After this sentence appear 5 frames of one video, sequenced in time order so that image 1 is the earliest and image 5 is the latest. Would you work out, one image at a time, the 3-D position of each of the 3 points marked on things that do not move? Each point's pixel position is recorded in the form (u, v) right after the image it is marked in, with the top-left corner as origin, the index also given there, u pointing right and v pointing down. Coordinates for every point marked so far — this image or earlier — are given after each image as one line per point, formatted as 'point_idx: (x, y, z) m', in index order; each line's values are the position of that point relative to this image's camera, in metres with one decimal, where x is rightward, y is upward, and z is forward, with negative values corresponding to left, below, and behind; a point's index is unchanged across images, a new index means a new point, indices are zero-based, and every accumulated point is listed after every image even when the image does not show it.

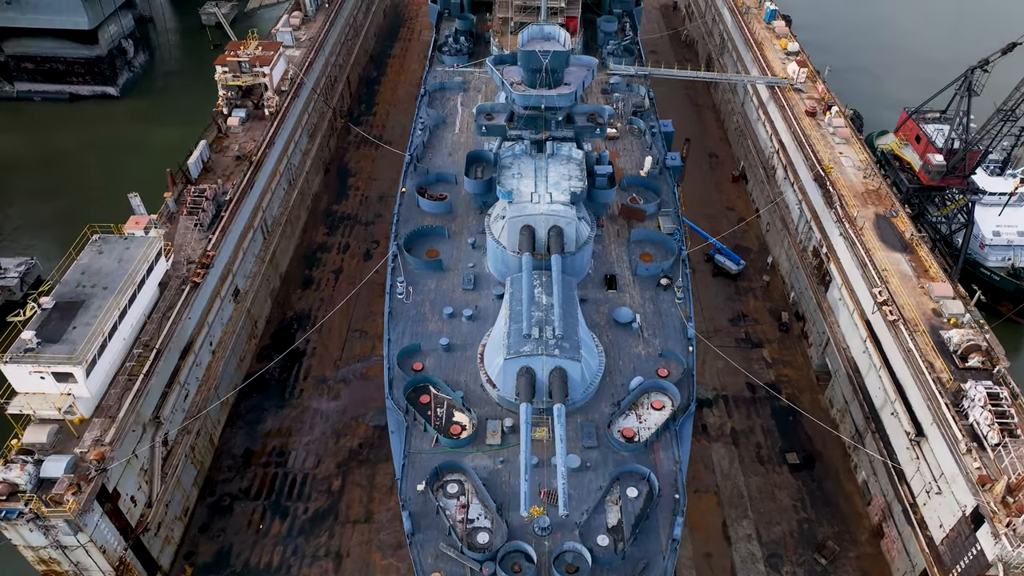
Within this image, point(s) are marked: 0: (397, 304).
0: (-3.2, -0.4, +19.7) m
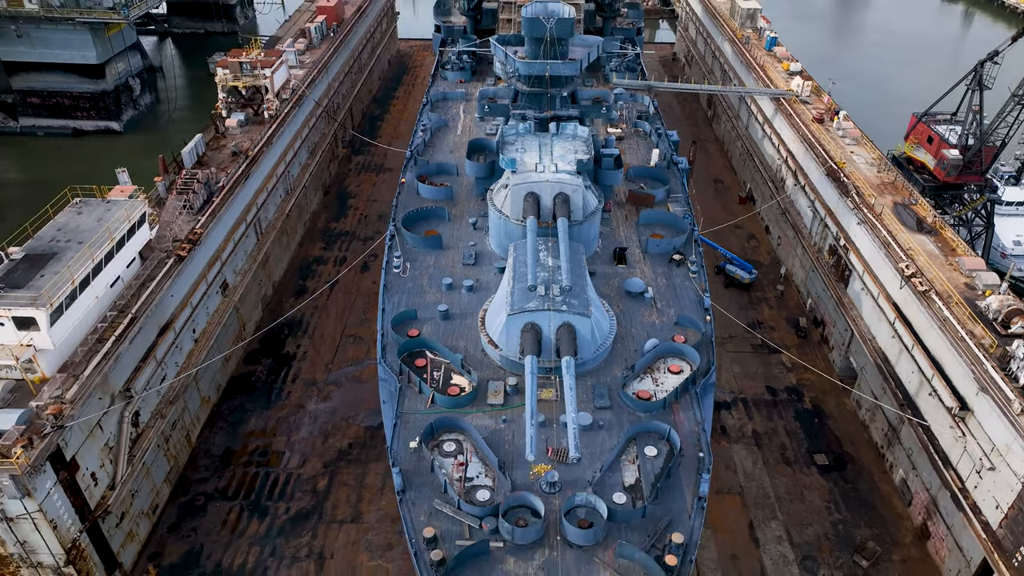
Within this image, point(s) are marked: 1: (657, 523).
0: (-3.1, +0.3, +18.5) m
1: (+2.5, -4.1, +12.5) m
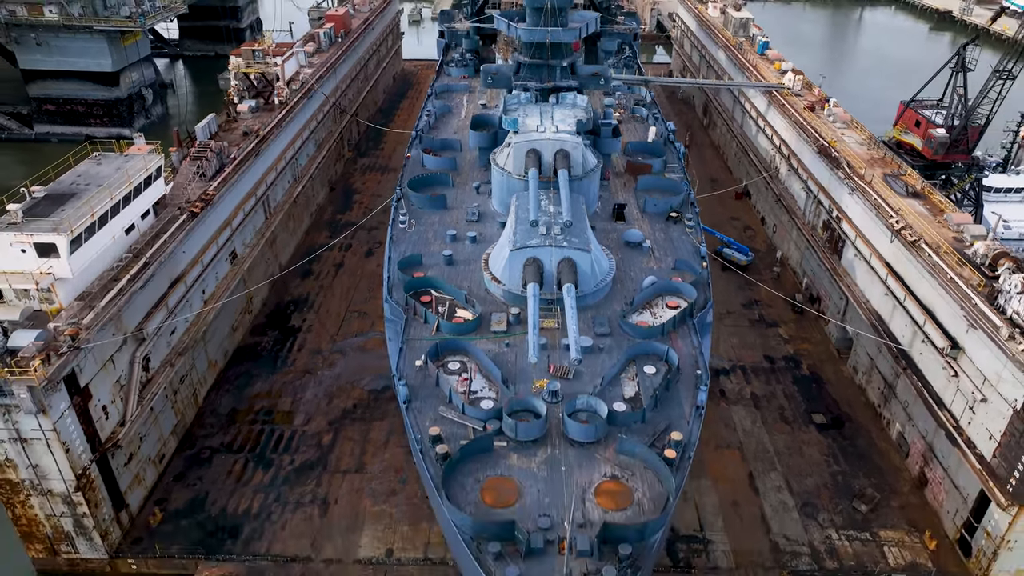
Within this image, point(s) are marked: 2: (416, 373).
0: (-3.0, +1.5, +19.1) m
1: (+2.6, -2.5, +12.9) m
2: (-1.9, -1.7, +14.2) m
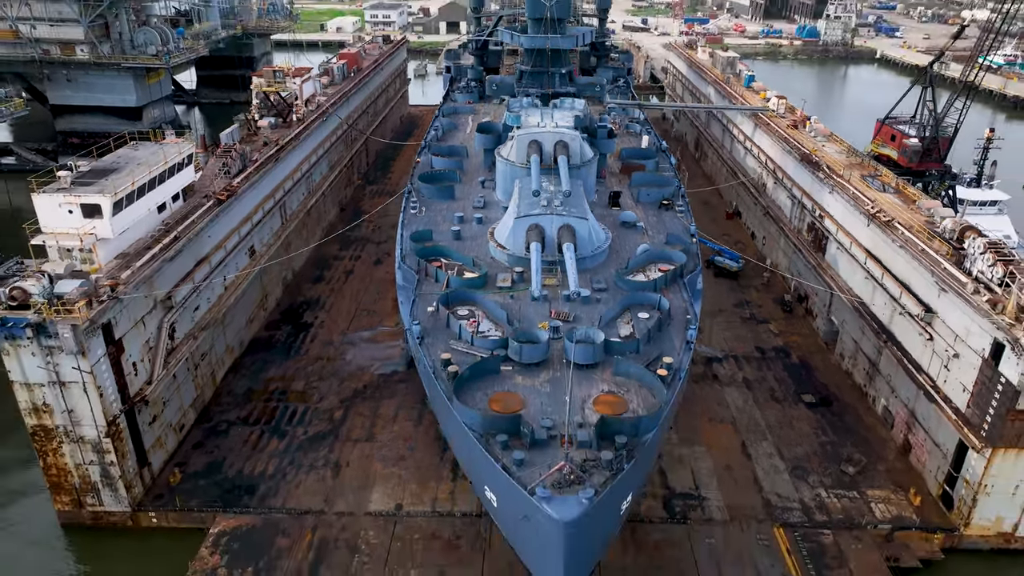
0: (-2.9, +2.0, +20.6) m
1: (+2.7, -1.4, +14.0) m
2: (-1.8, -0.7, +15.4) m
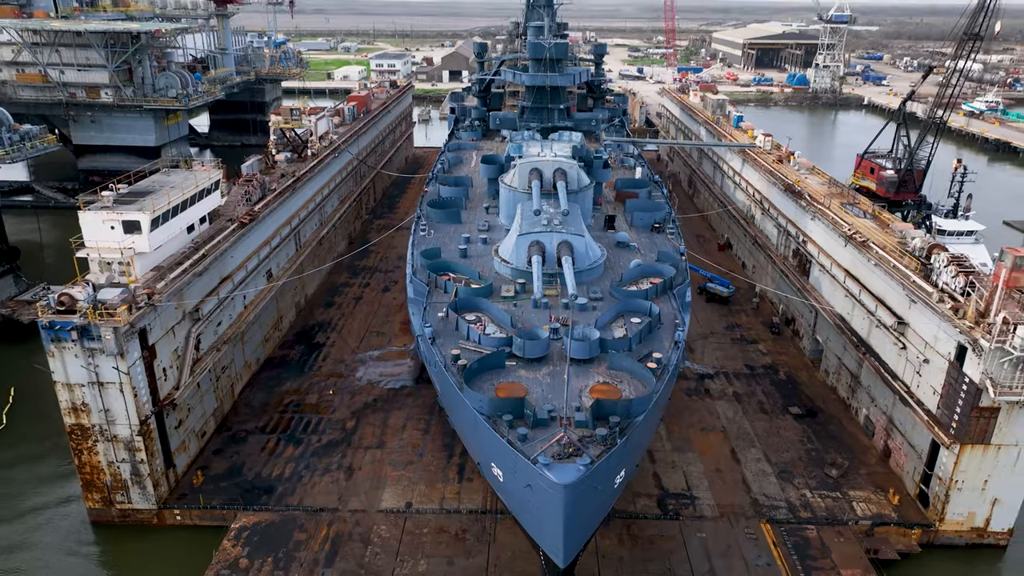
0: (-2.9, +1.5, +22.2) m
1: (+2.8, -1.4, +15.4) m
2: (-1.7, -0.8, +16.8) m
